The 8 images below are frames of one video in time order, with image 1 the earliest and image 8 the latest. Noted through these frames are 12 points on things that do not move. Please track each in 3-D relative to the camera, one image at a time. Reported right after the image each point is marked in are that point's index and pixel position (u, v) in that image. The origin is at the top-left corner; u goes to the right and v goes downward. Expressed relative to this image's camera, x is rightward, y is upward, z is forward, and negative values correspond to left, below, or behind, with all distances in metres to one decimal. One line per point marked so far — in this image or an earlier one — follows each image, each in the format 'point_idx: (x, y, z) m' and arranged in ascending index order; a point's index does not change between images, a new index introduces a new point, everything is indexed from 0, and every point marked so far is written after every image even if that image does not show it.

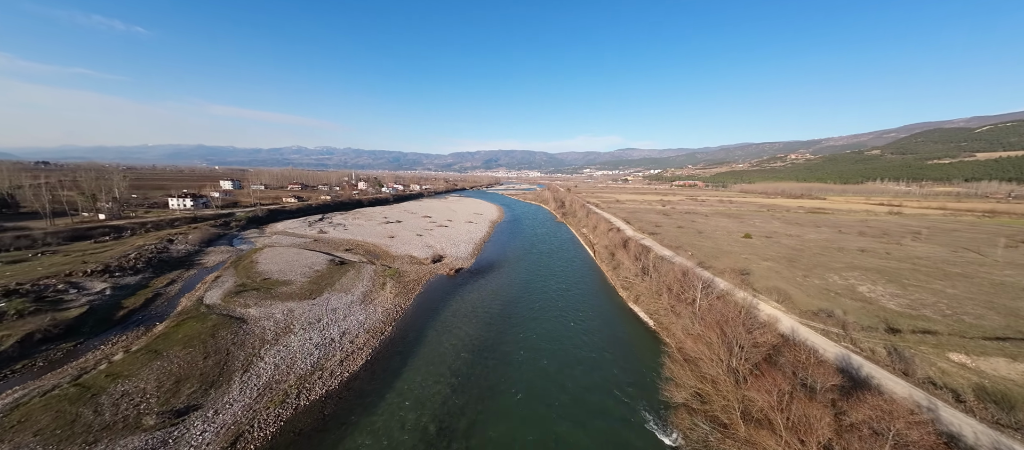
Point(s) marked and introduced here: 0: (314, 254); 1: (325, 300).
0: (-12.3, -1.7, +18.3) m
1: (-7.6, -3.1, +12.0) m
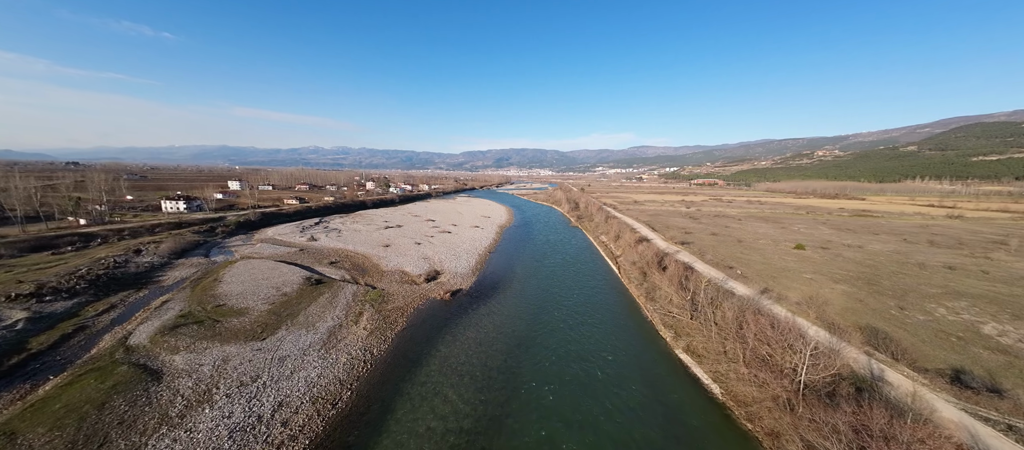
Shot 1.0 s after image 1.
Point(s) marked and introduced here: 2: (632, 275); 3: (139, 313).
0: (-11.8, -2.3, +15.8) m
1: (-7.4, -3.7, +9.3) m
2: (+6.2, -2.6, +15.3) m
3: (-14.4, -3.4, +11.4) m
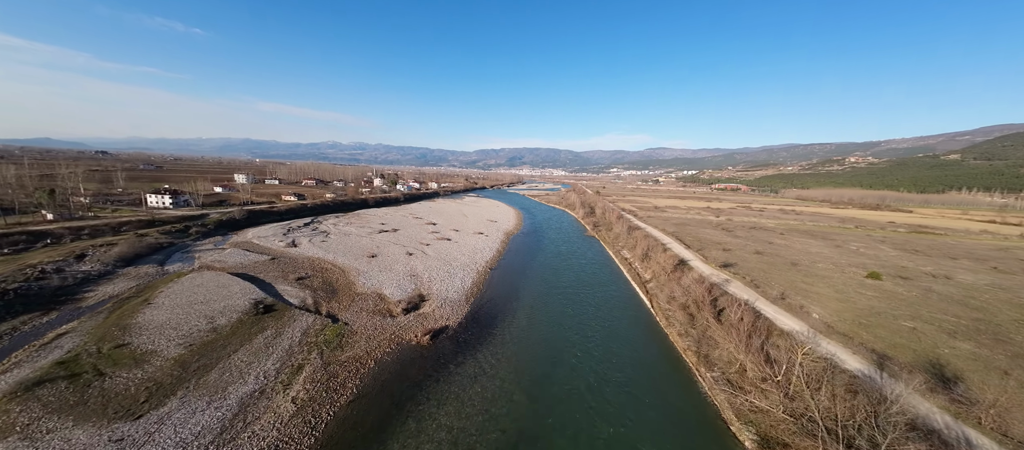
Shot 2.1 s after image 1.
0: (-11.7, -2.6, +12.9) m
1: (-7.6, -4.2, +6.2) m
2: (+6.3, -3.6, +11.7) m
3: (-14.4, -3.7, +8.7) m
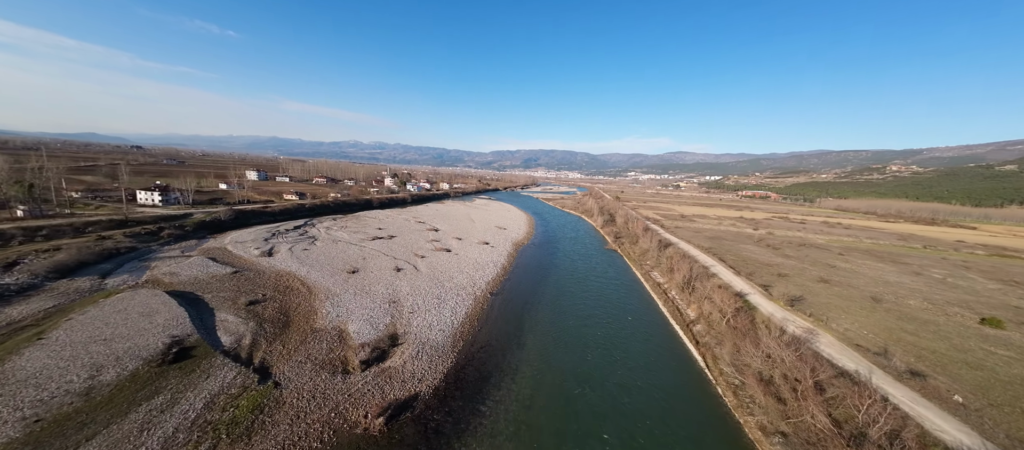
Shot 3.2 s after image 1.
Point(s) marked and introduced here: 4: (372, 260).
0: (-11.6, -3.0, +10.2) m
1: (-7.9, -4.7, +3.3) m
2: (+6.2, -4.5, +8.2) m
3: (-14.6, -3.9, +6.1) m
4: (-8.3, -2.0, +17.6) m
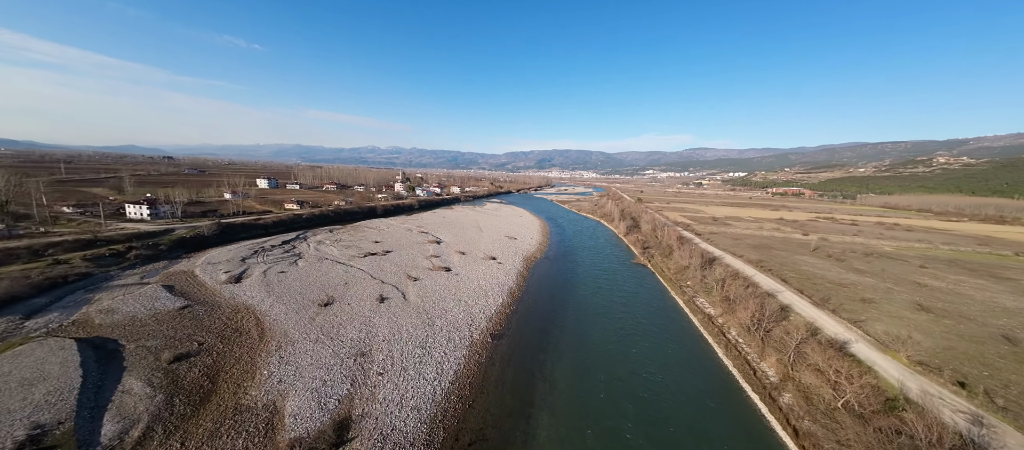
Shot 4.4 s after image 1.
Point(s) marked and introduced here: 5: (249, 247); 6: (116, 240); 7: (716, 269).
0: (-11.5, -4.0, +7.6) m
1: (-8.1, -5.6, +0.6) m
2: (+6.2, -5.2, +4.8) m
3: (-14.6, -4.9, +3.7) m
4: (-7.8, -2.9, +14.8) m
5: (-17.6, -1.5, +19.9) m
6: (-24.8, -0.9, +18.6) m
7: (+11.1, -2.4, +16.2) m
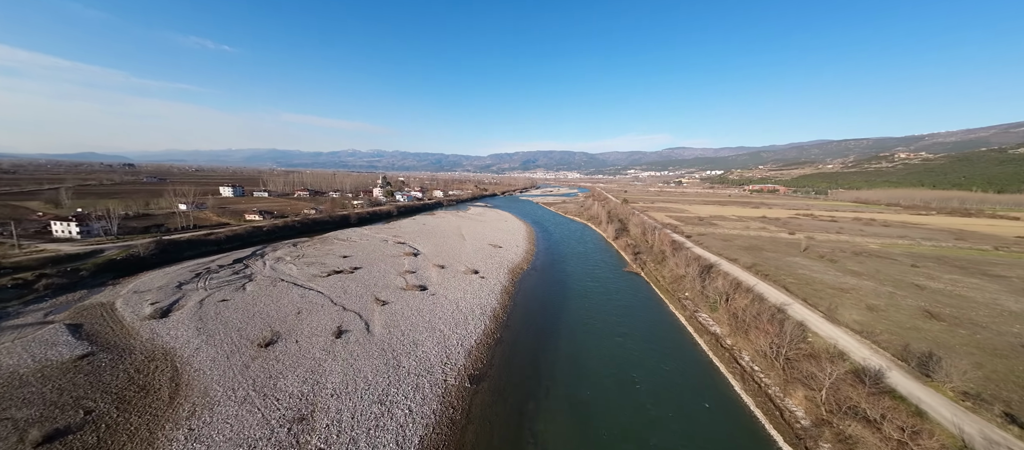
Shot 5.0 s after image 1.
0: (-11.9, -4.8, +5.3) m
1: (-8.1, -6.3, -1.5) m
2: (+6.0, -5.5, +3.3) m
3: (-14.8, -5.8, +1.2) m
4: (-8.6, -3.7, +12.7) m
5: (-18.6, -2.6, +17.3) m
6: (-25.7, -2.2, +15.7) m
7: (+10.2, -2.7, +15.0) m
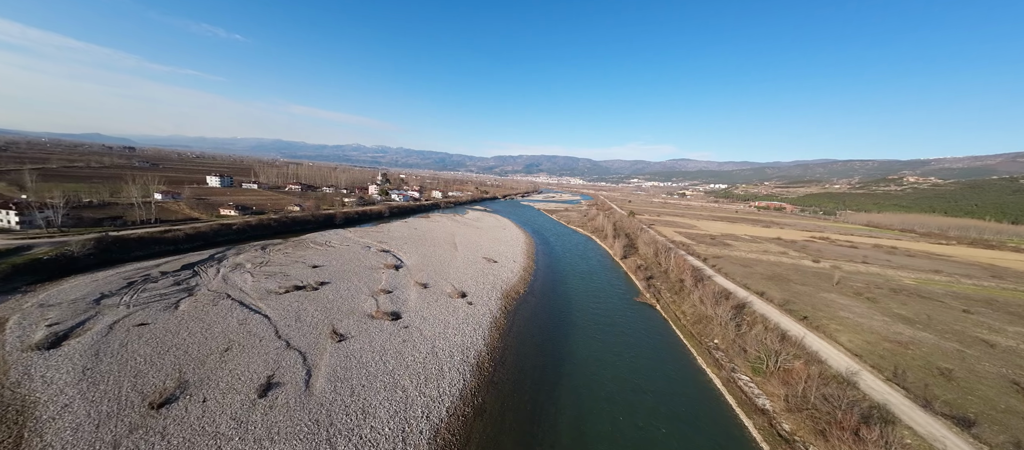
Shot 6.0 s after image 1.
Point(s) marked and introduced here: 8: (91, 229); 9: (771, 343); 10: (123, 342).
0: (-12.3, -5.0, +2.6) m
1: (-8.6, -6.6, -4.3) m
2: (+5.5, -6.6, +0.6) m
3: (-15.3, -5.8, -1.5) m
4: (-9.0, -4.1, +10.0) m
5: (-18.9, -2.5, +14.6) m
6: (-26.0, -1.7, +13.0) m
7: (+9.9, -4.1, +12.3) m
8: (-27.5, -0.4, +19.5) m
9: (+9.1, -4.2, +10.7) m
10: (-13.0, -3.9, +9.9) m
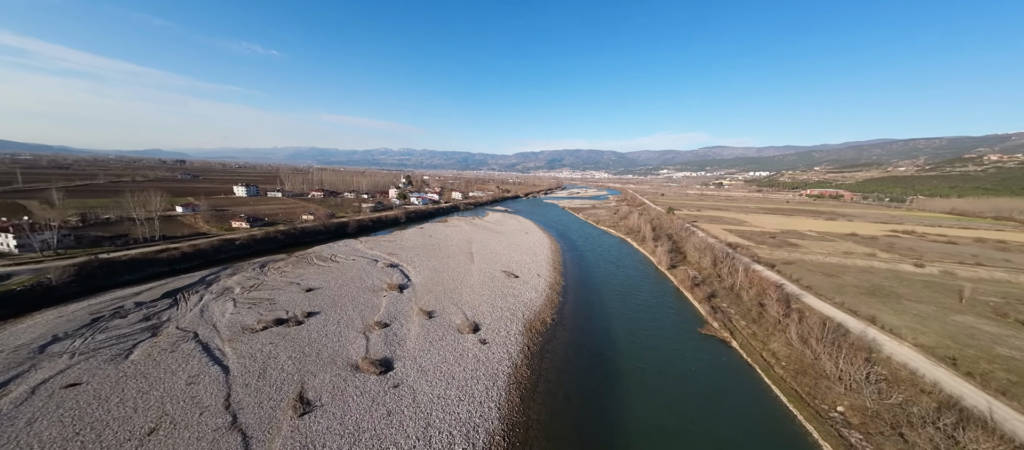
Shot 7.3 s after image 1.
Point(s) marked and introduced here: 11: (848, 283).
0: (-12.2, -6.1, +0.4) m
1: (-9.1, -7.6, -6.8) m
2: (+5.4, -7.2, -3.1) m
3: (-15.5, -7.0, -3.5) m
4: (-8.3, -5.0, +7.5) m
5: (-17.9, -3.6, +12.8) m
6: (-25.1, -3.1, +11.8) m
7: (+10.6, -4.5, +8.2) m
8: (-26.1, -1.7, +18.4) m
9: (+9.8, -4.6, +6.7) m
10: (-12.3, -4.9, +7.7) m
11: (+20.5, -3.7, +18.2) m
